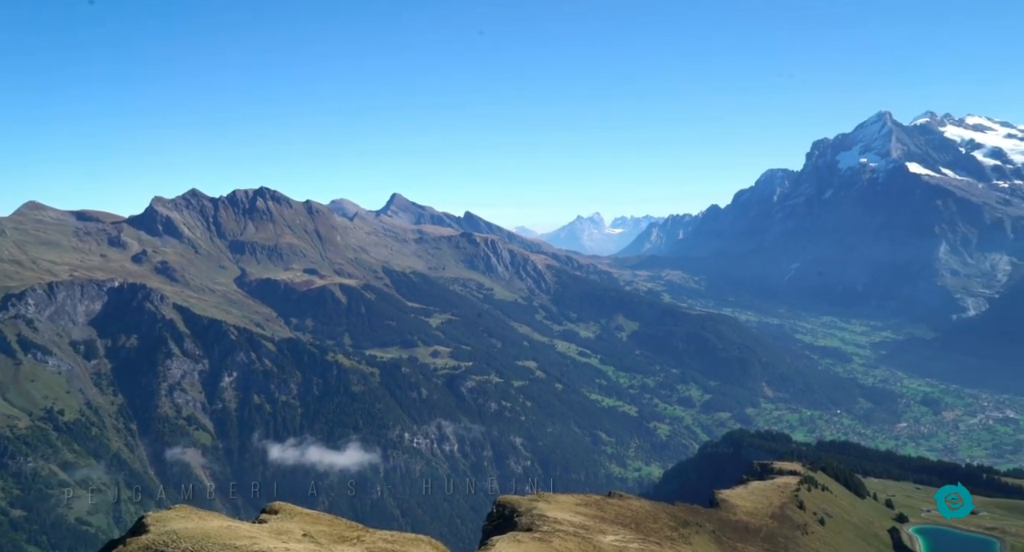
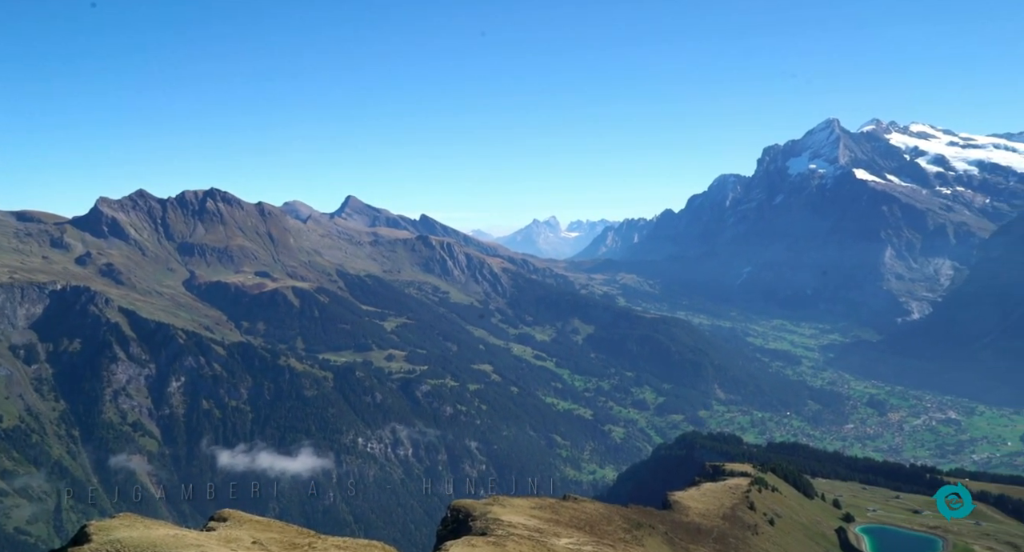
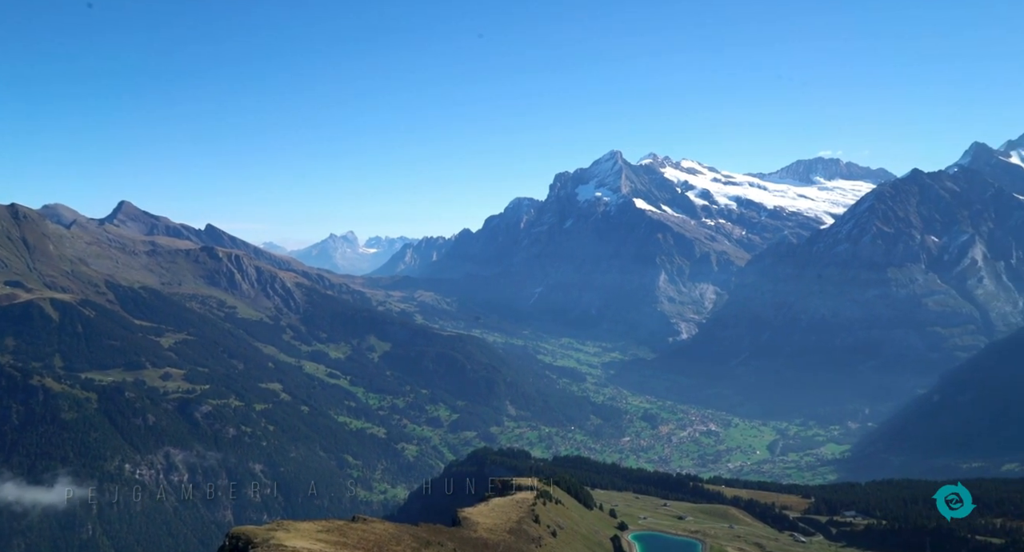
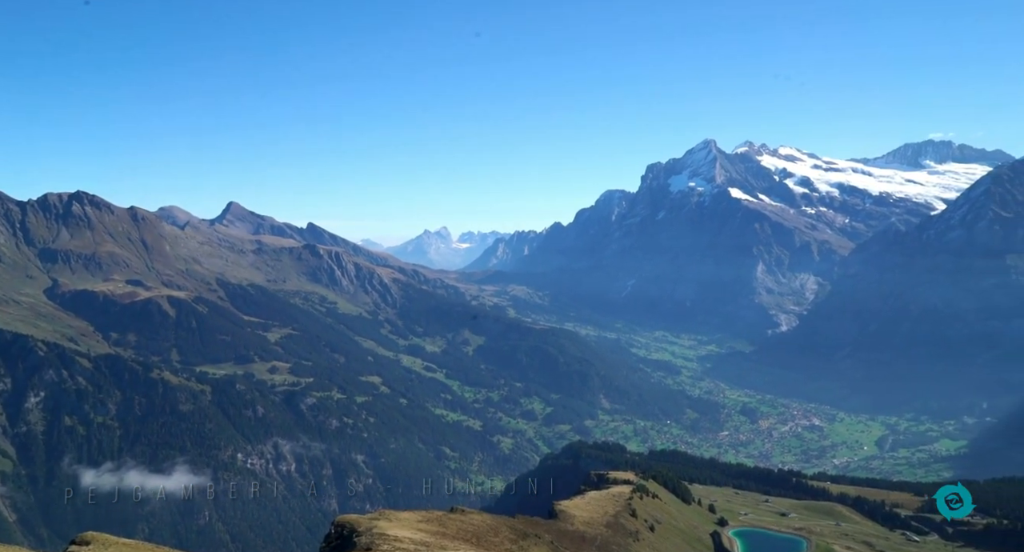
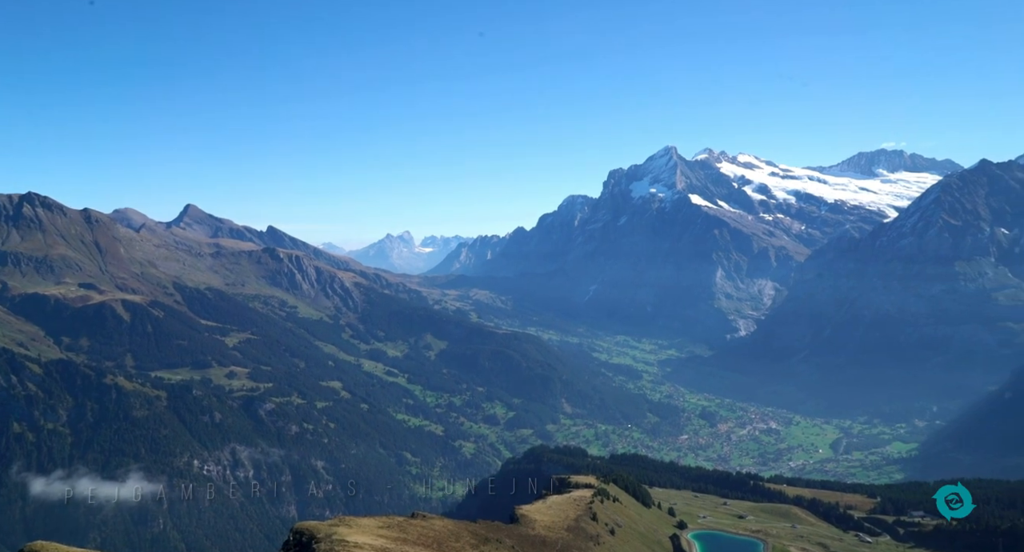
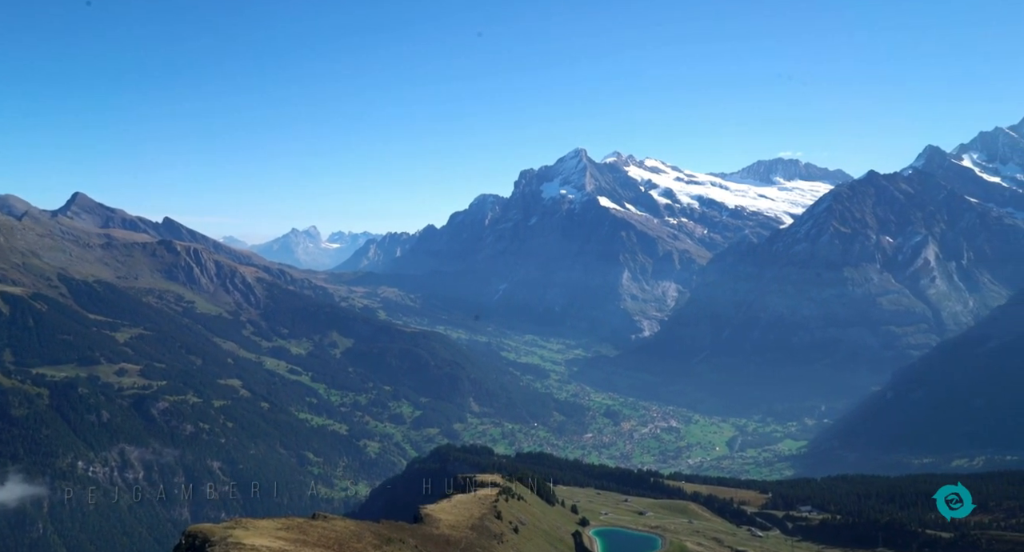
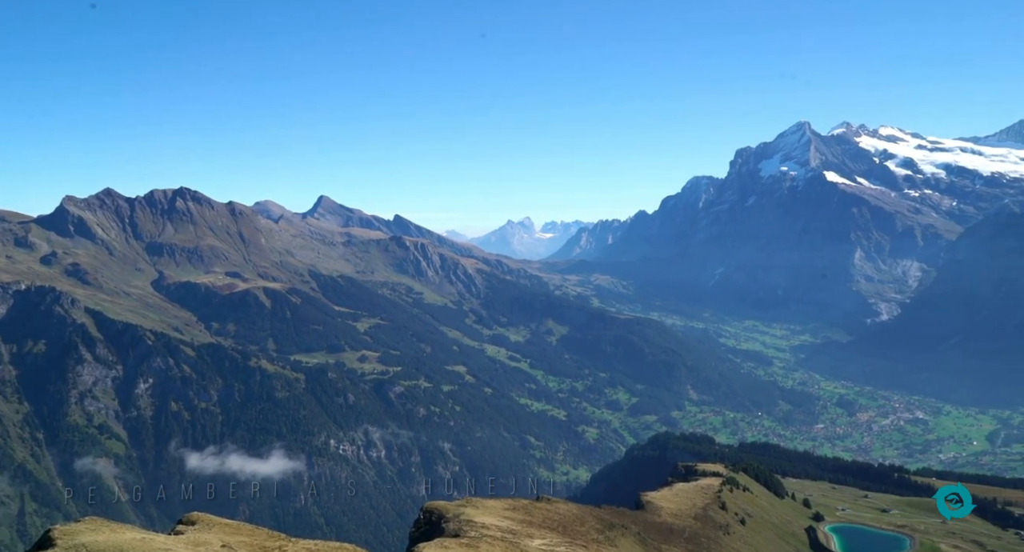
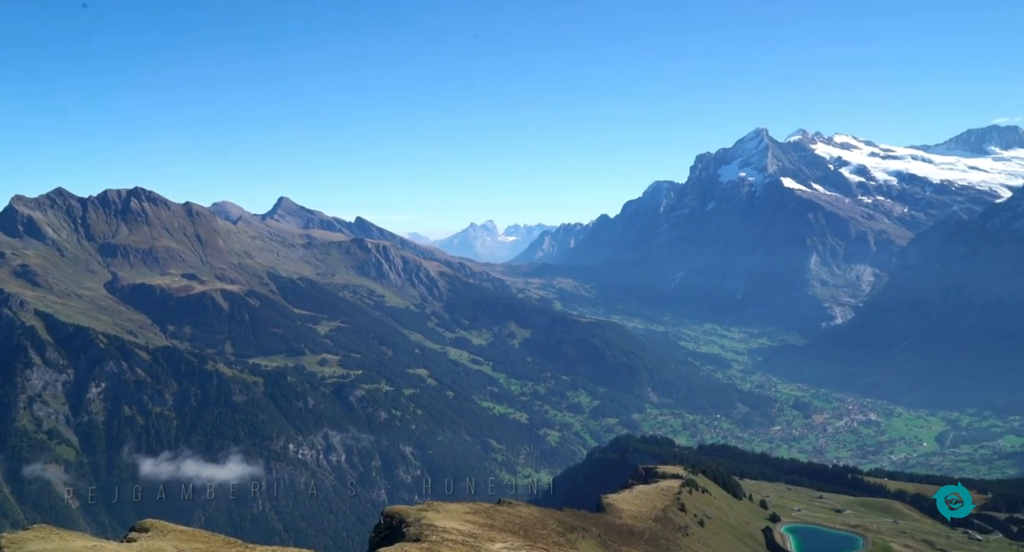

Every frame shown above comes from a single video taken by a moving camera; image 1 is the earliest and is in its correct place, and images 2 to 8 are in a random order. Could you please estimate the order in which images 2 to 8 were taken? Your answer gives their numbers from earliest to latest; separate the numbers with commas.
2, 7, 8, 4, 5, 3, 6
